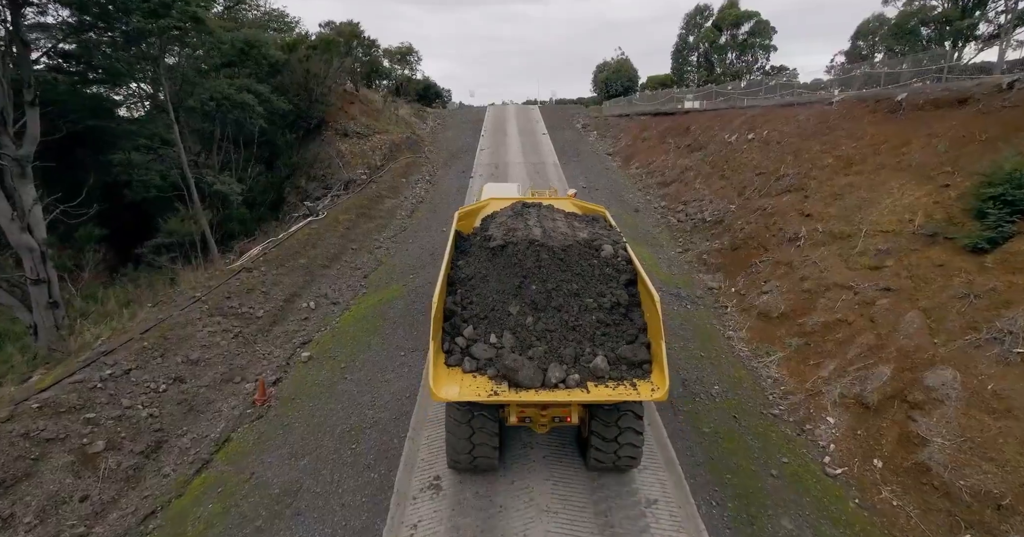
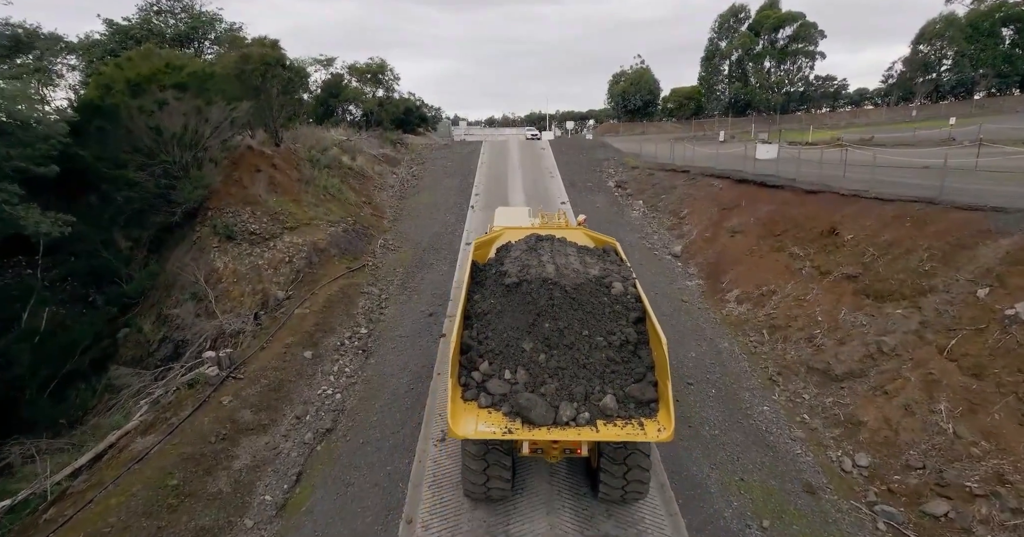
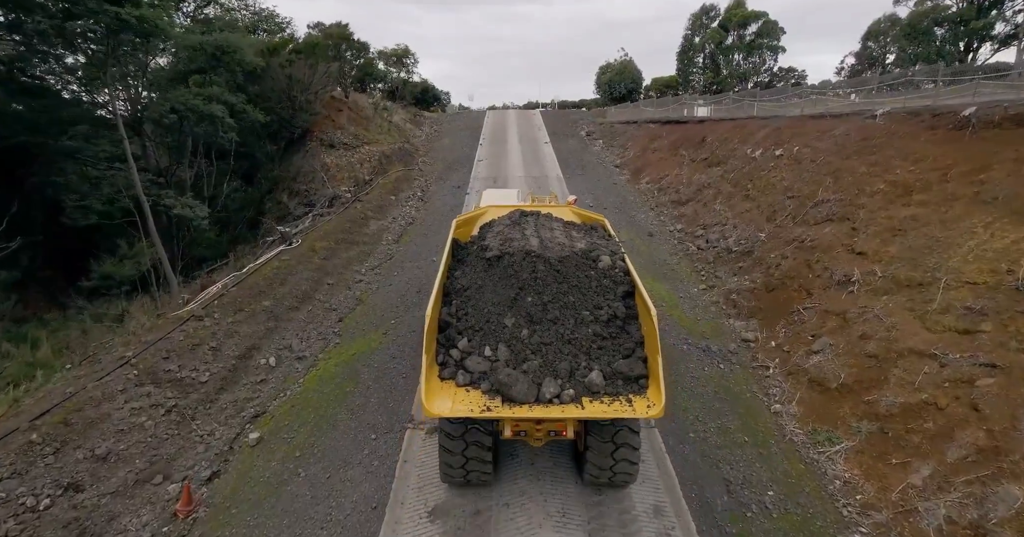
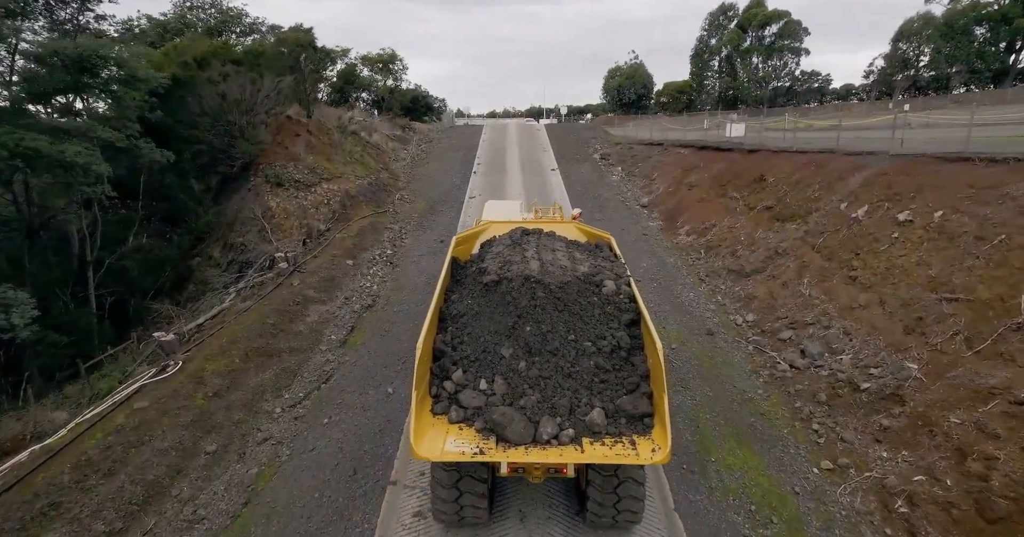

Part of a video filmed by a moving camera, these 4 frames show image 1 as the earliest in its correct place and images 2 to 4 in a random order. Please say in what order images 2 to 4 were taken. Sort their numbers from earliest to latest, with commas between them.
3, 4, 2
